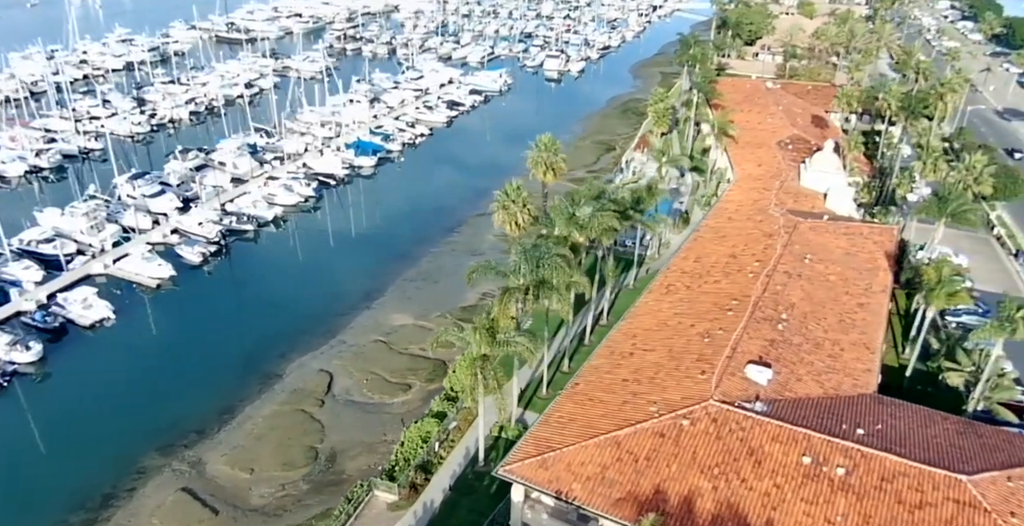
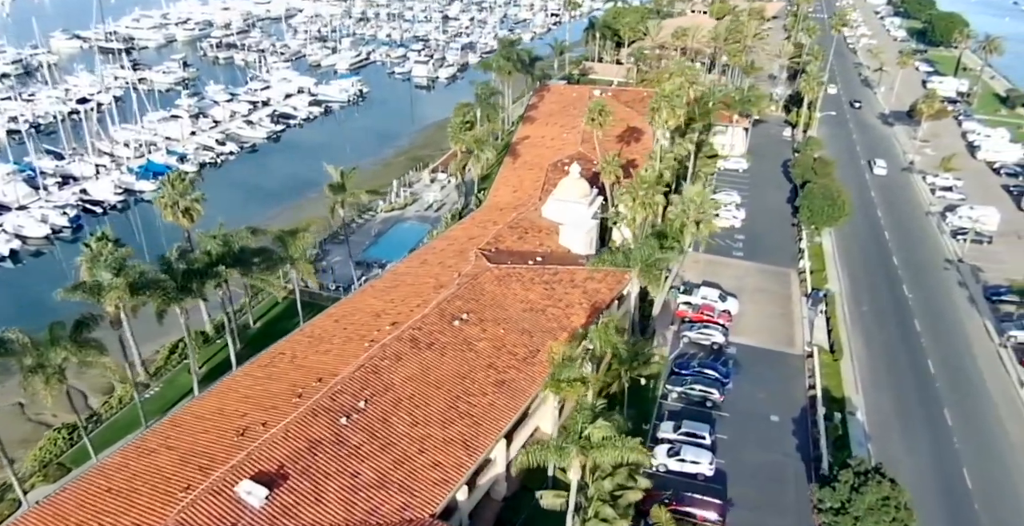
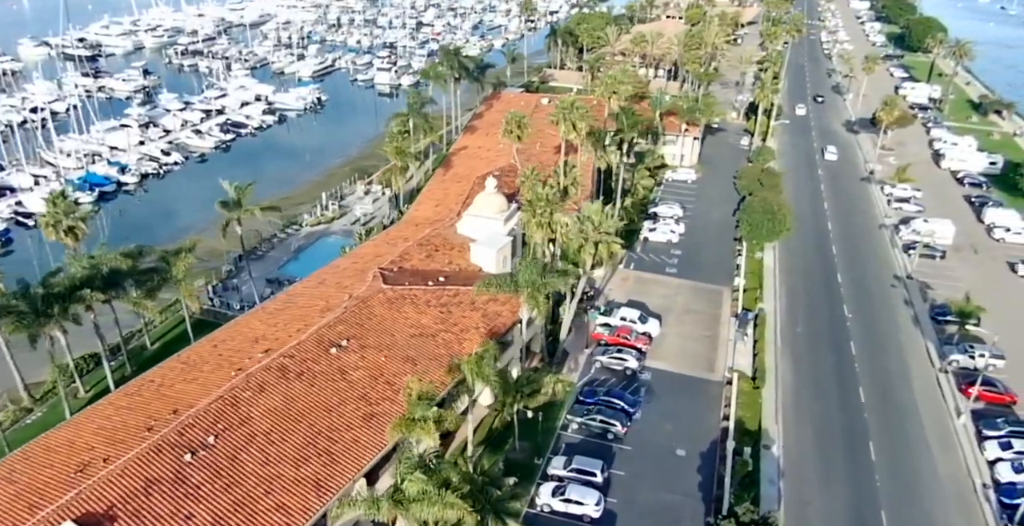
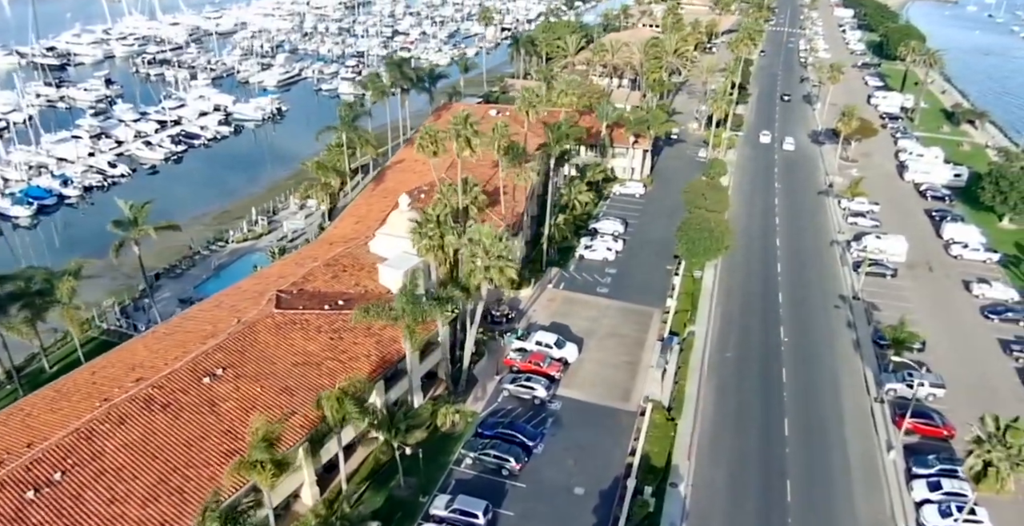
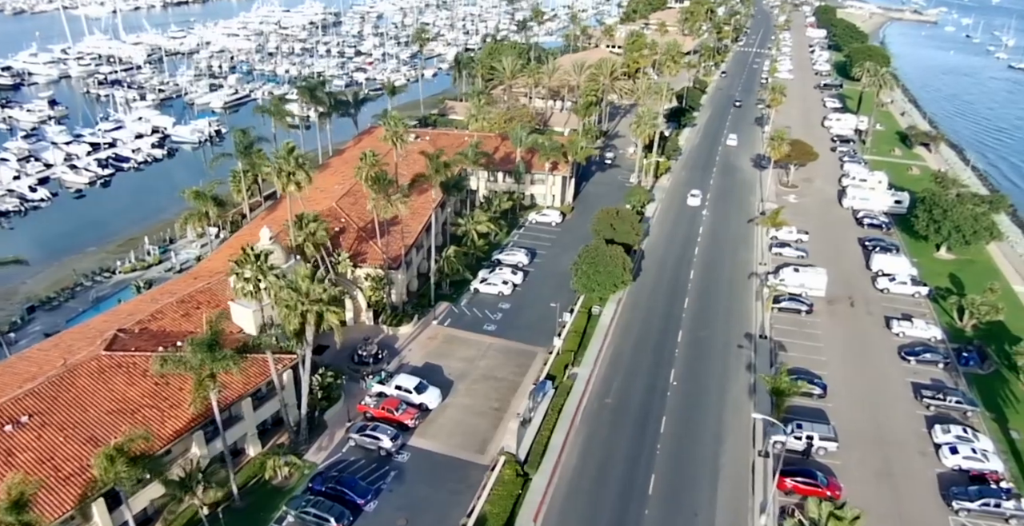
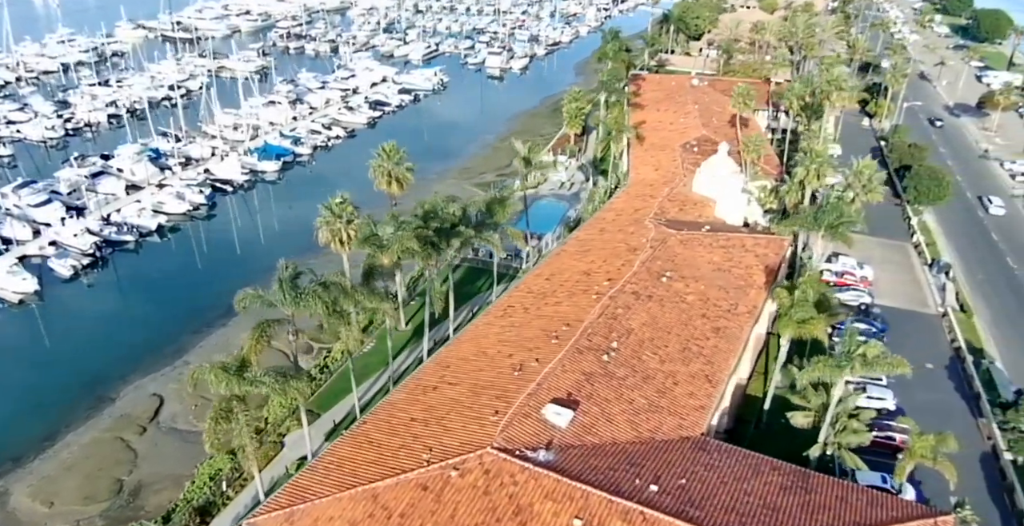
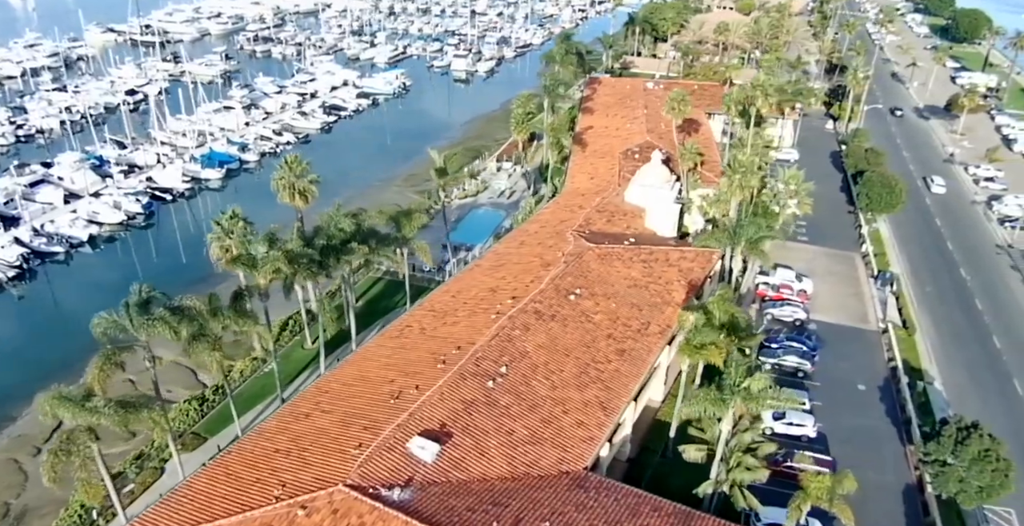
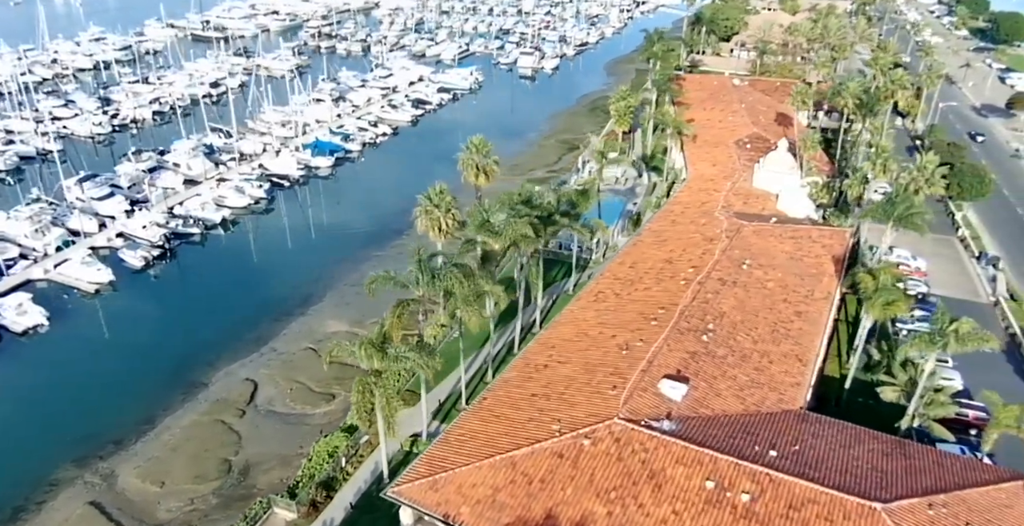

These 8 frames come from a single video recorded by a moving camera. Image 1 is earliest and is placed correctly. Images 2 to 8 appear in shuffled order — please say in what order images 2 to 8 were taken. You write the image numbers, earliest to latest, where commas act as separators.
8, 6, 7, 2, 3, 4, 5
